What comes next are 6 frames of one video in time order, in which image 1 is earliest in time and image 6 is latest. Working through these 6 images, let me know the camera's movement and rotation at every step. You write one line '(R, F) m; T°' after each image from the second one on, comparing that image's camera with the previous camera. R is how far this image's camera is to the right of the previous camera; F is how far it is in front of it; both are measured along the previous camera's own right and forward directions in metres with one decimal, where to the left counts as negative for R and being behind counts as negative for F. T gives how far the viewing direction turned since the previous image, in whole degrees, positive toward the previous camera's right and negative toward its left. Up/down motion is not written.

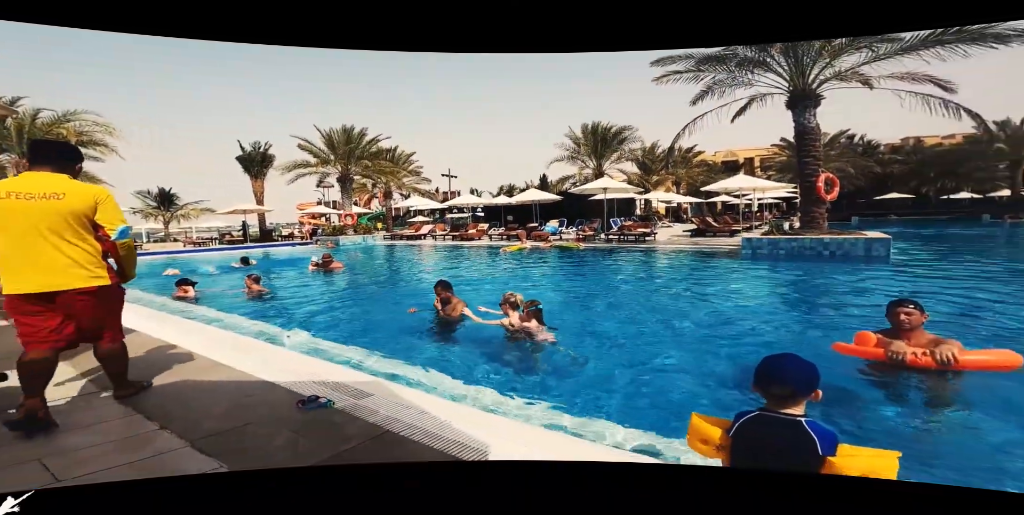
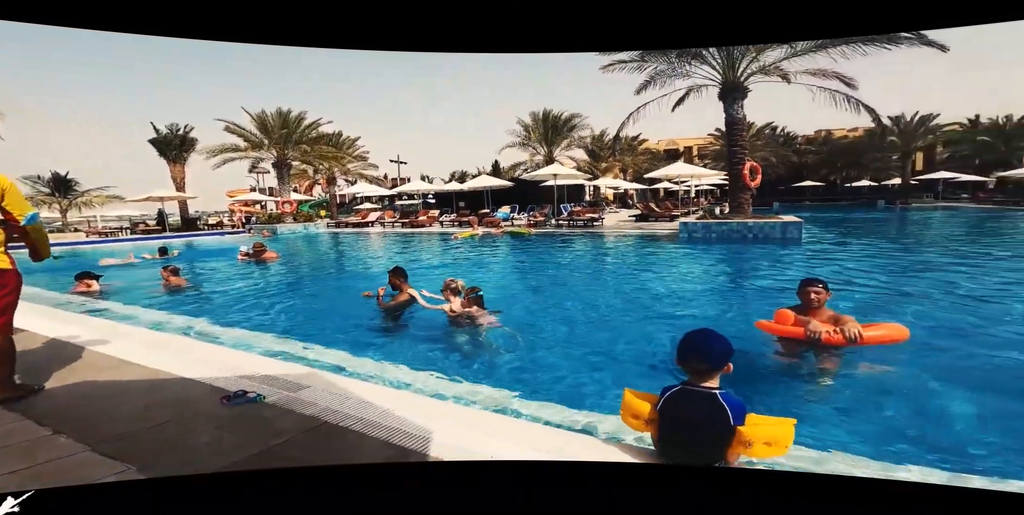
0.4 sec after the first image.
(+0.1, -0.3) m; +7°
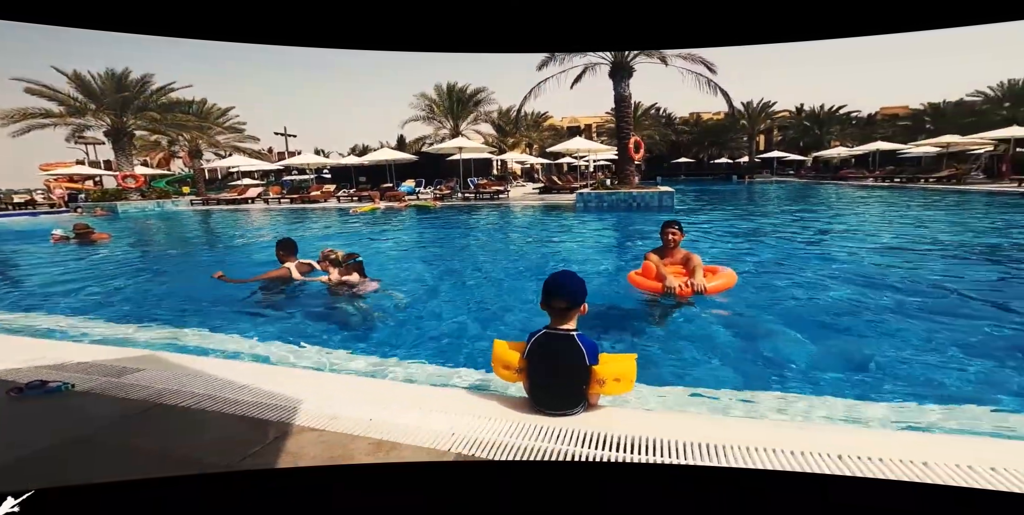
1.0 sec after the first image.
(+0.4, -0.6) m; +13°
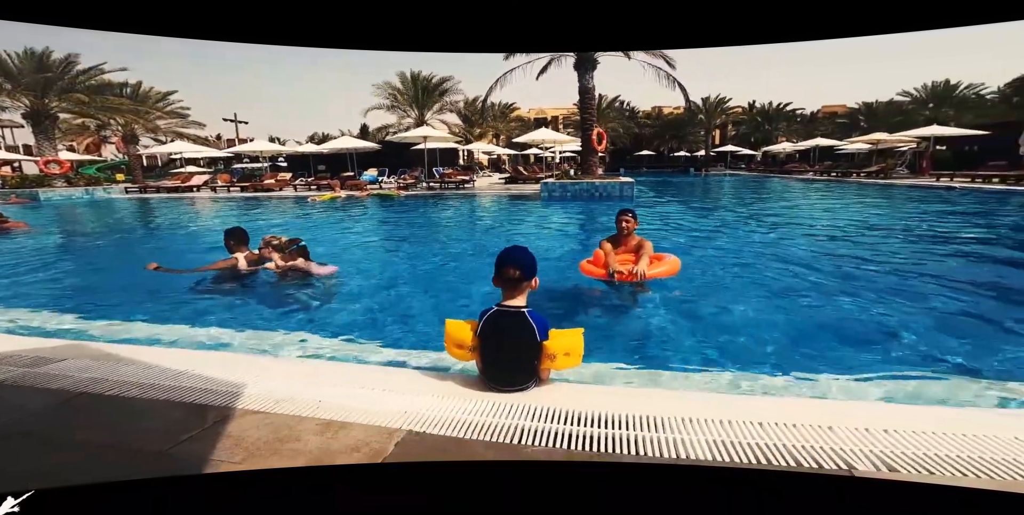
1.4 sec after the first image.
(+0.4, -0.2) m; +4°
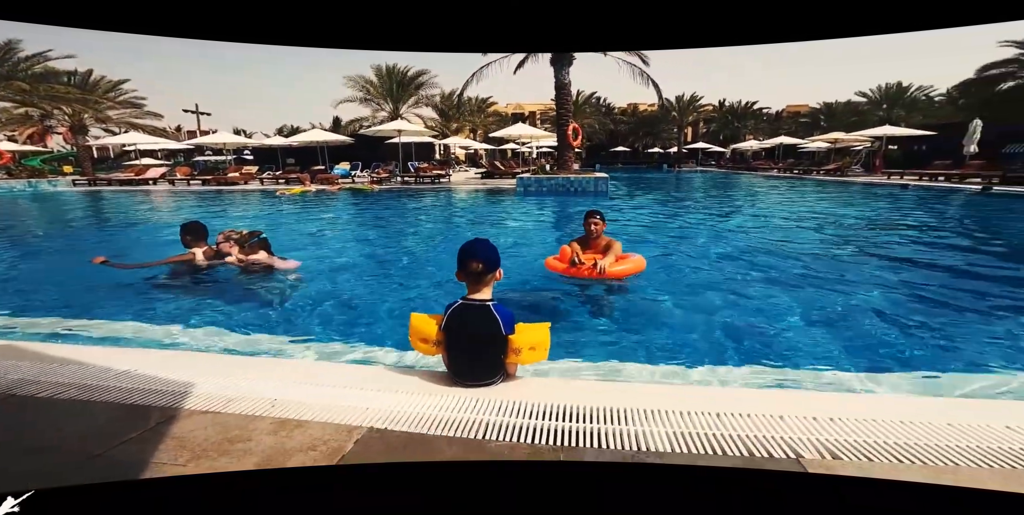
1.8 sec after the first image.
(+0.3, -0.1) m; +3°
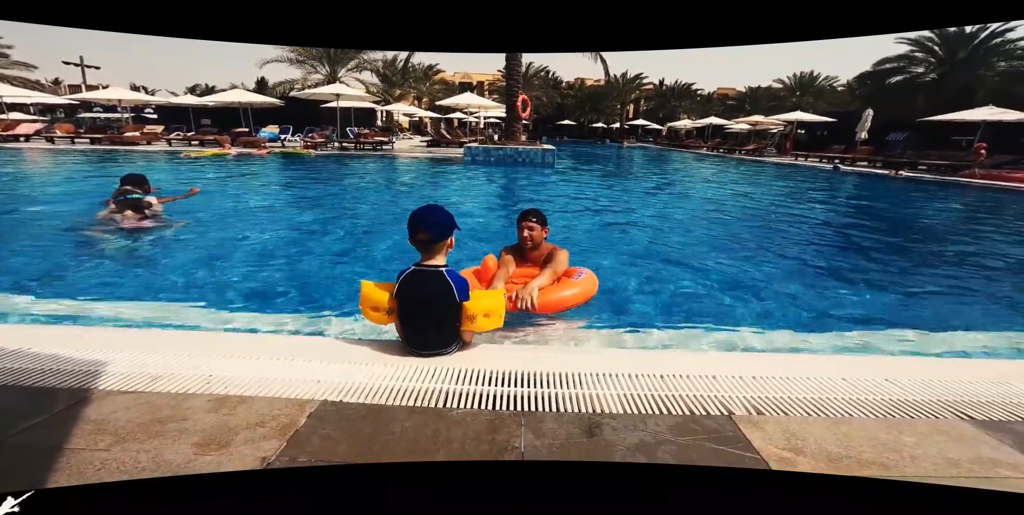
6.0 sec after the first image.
(+0.2, -0.1) m; +8°
